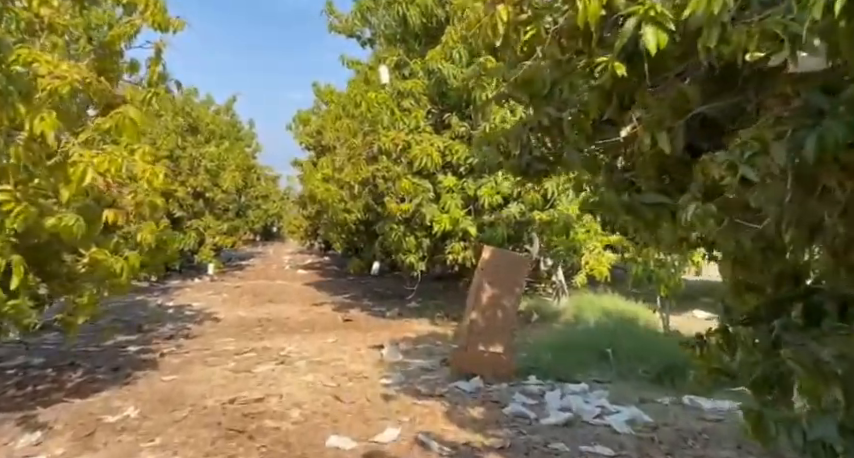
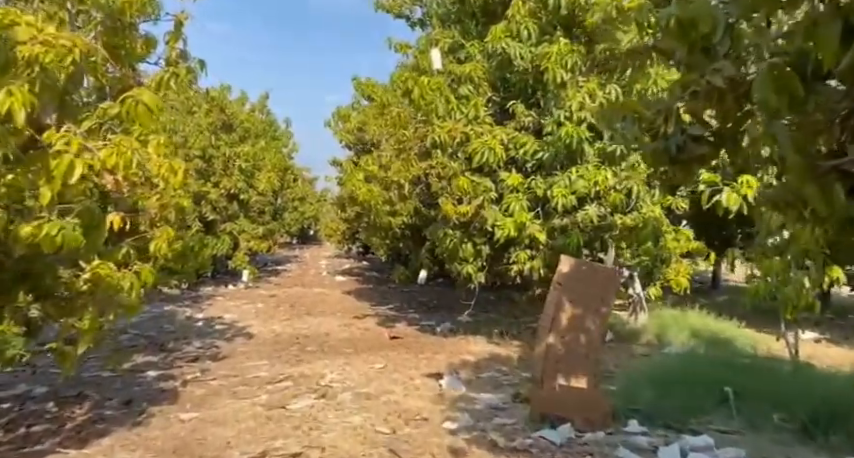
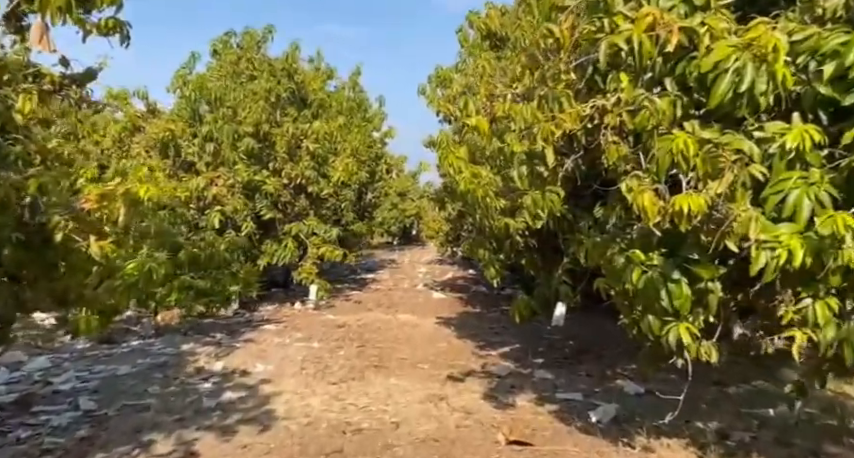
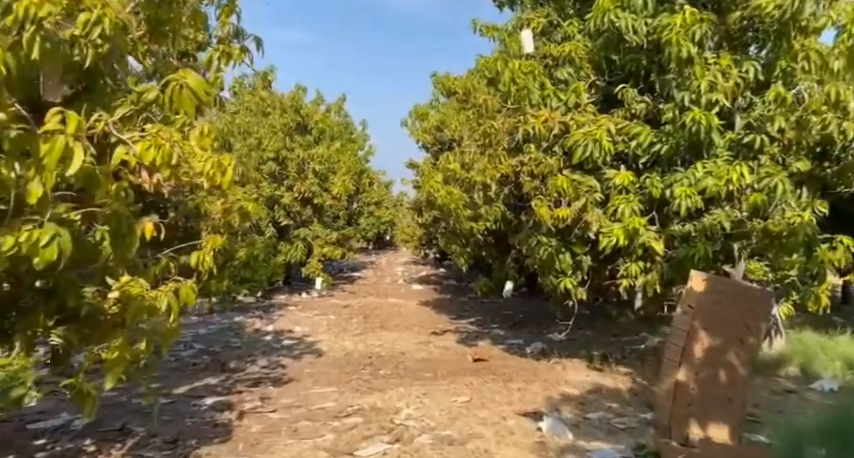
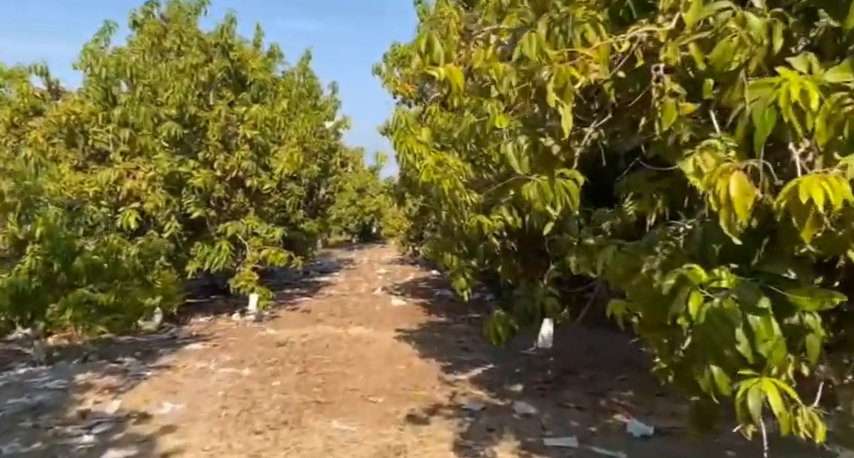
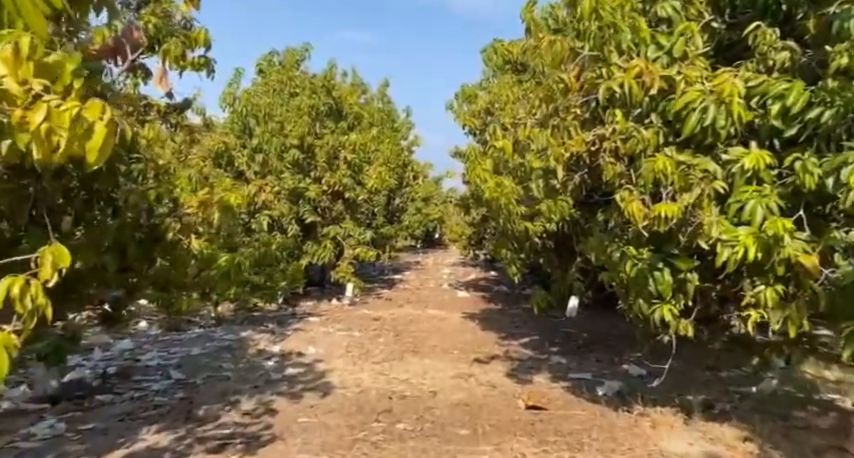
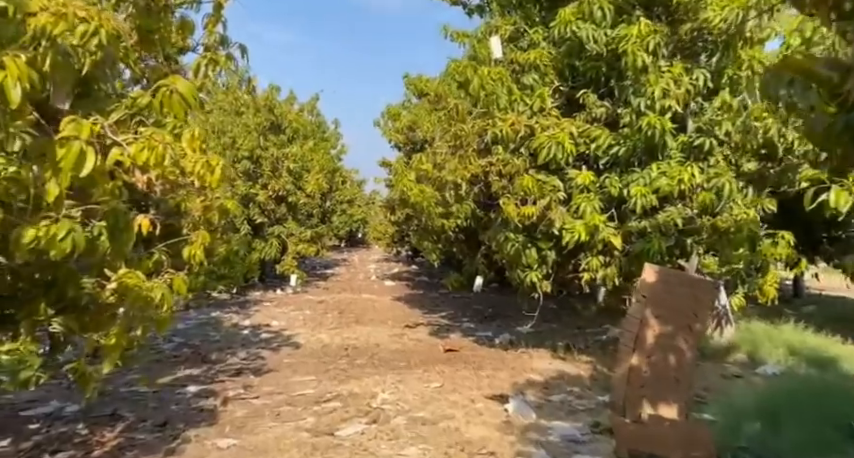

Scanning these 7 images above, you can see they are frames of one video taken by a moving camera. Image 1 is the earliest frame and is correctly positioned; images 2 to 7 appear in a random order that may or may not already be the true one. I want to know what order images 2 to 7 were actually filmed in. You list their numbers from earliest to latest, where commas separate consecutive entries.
2, 7, 4, 6, 3, 5
